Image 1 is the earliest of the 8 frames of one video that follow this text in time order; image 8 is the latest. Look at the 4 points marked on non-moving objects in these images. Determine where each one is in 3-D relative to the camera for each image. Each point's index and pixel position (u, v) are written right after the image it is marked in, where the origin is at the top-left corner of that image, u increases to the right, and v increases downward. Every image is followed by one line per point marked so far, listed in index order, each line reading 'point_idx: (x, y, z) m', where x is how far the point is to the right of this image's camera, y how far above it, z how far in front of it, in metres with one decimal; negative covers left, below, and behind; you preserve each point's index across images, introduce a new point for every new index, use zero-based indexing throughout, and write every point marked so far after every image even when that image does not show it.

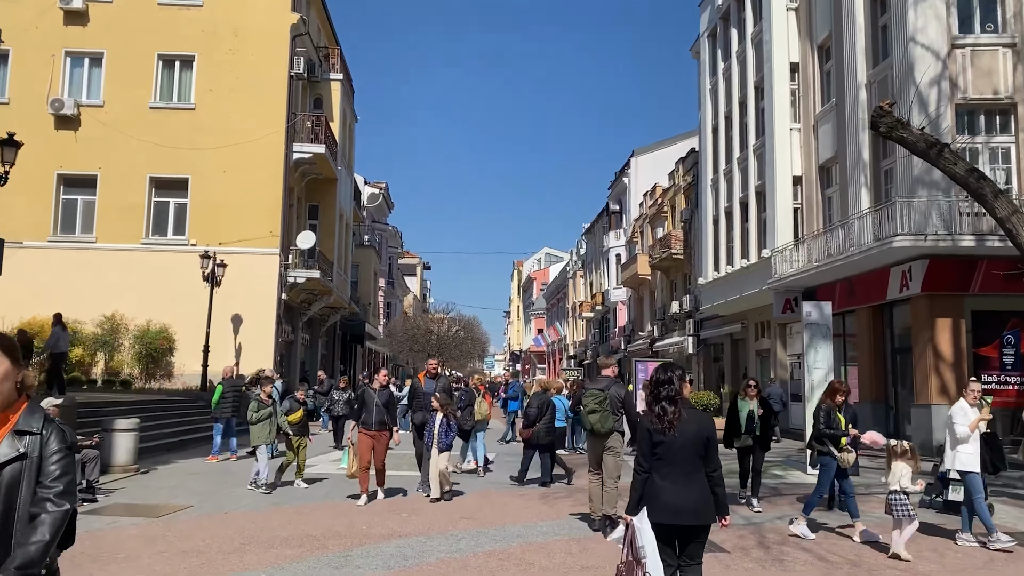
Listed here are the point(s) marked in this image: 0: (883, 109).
0: (+6.2, +3.0, +14.0) m
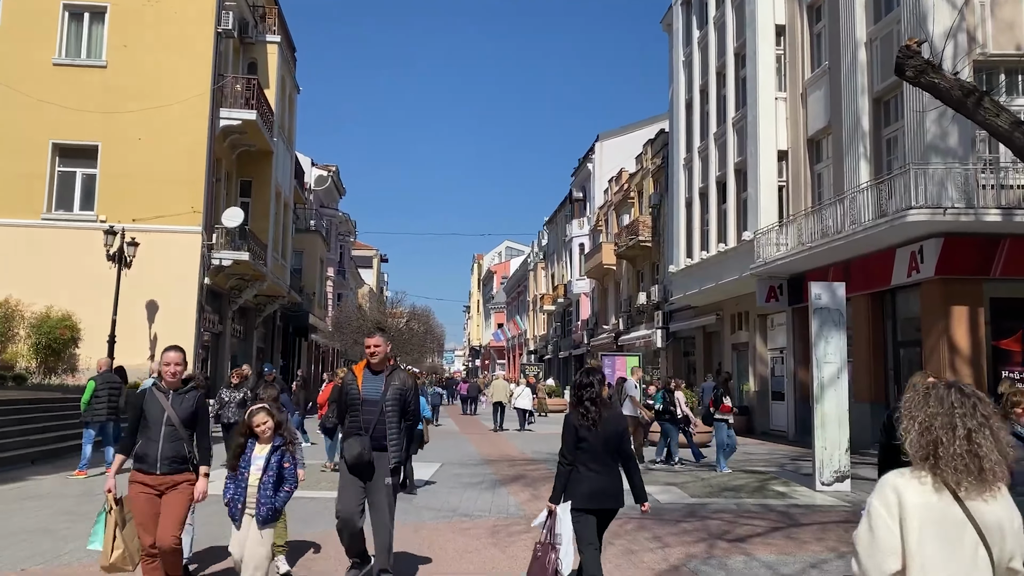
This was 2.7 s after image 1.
0: (+5.5, +3.3, +11.6) m
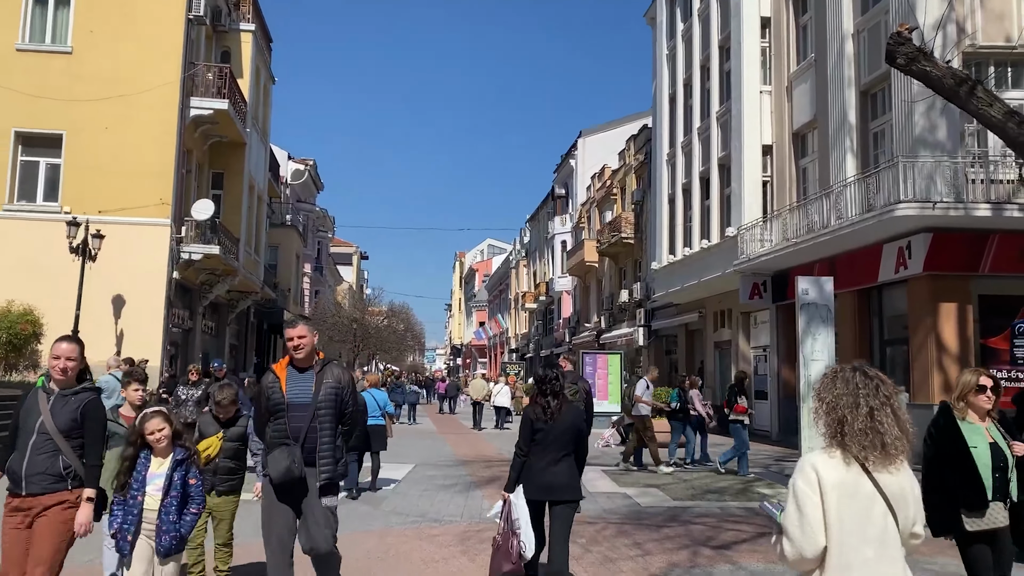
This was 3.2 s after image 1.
0: (+5.2, +3.4, +11.2) m
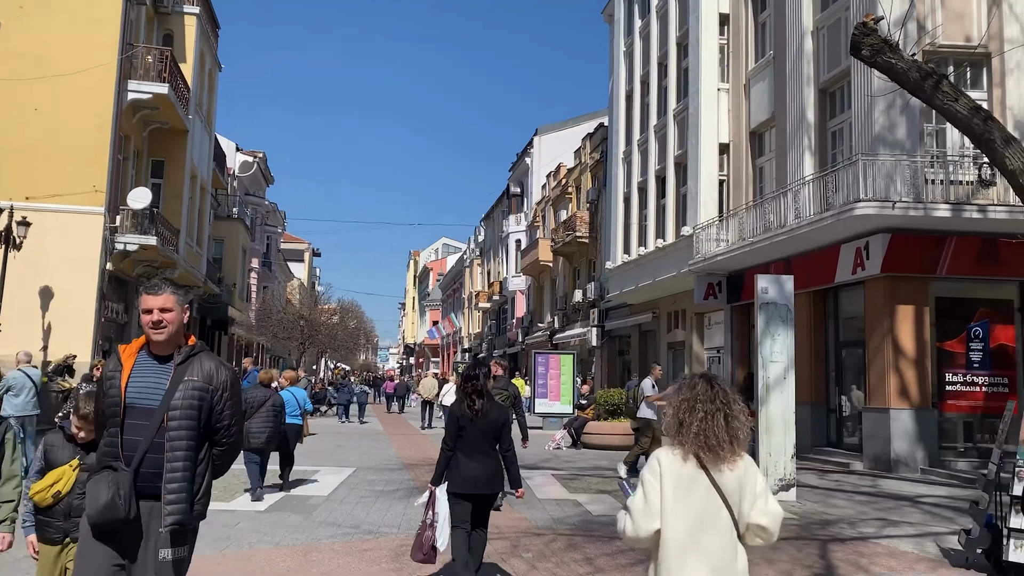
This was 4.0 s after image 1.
0: (+4.6, +3.4, +10.8) m
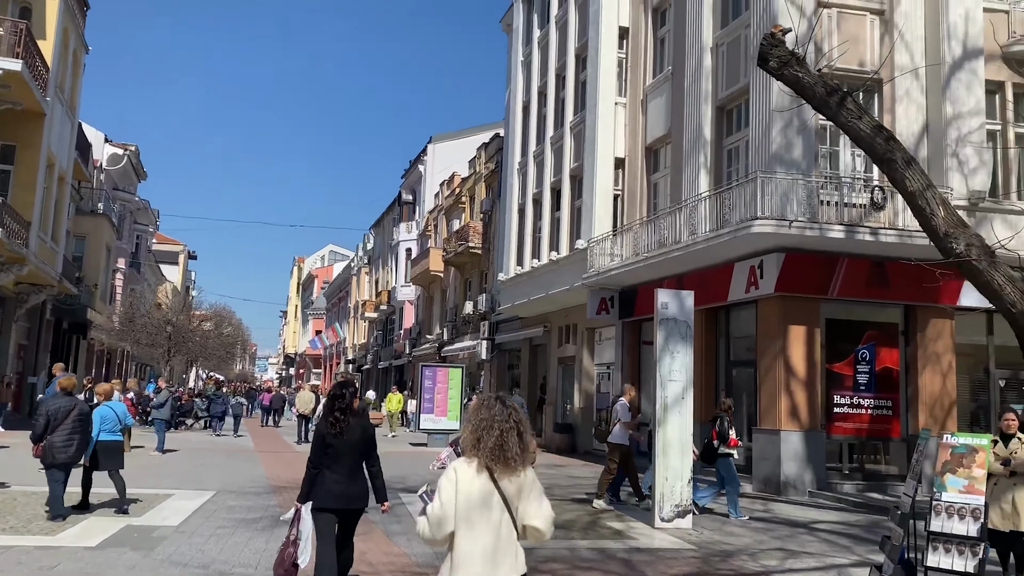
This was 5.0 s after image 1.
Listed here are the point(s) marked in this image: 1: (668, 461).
0: (+3.3, +3.1, +10.5) m
1: (+1.8, -2.1, +10.0) m
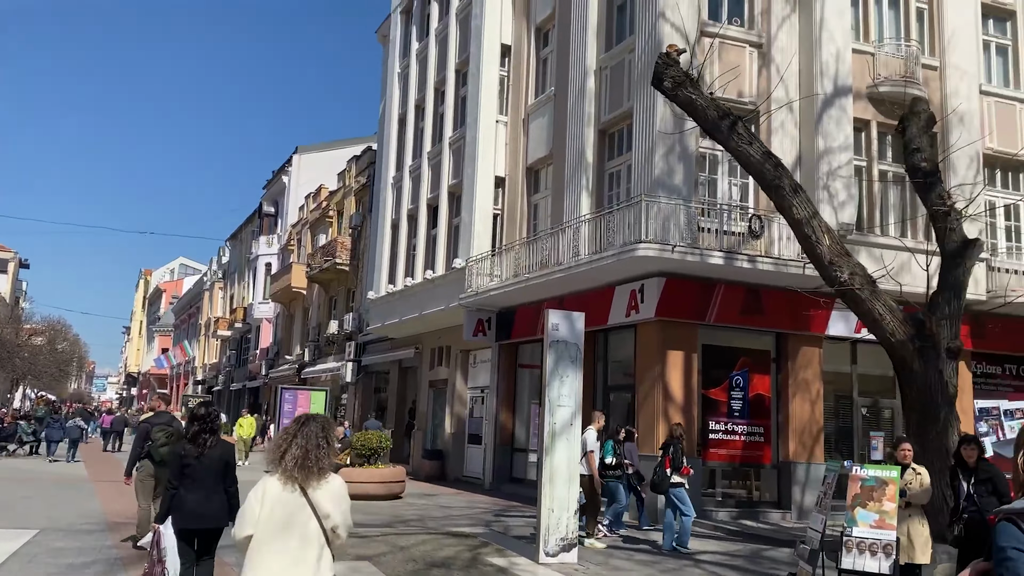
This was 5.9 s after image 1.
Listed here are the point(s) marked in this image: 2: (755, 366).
0: (+1.9, +2.9, +10.4) m
1: (+0.5, -2.3, +9.4) m
2: (+4.3, -1.4, +14.8) m
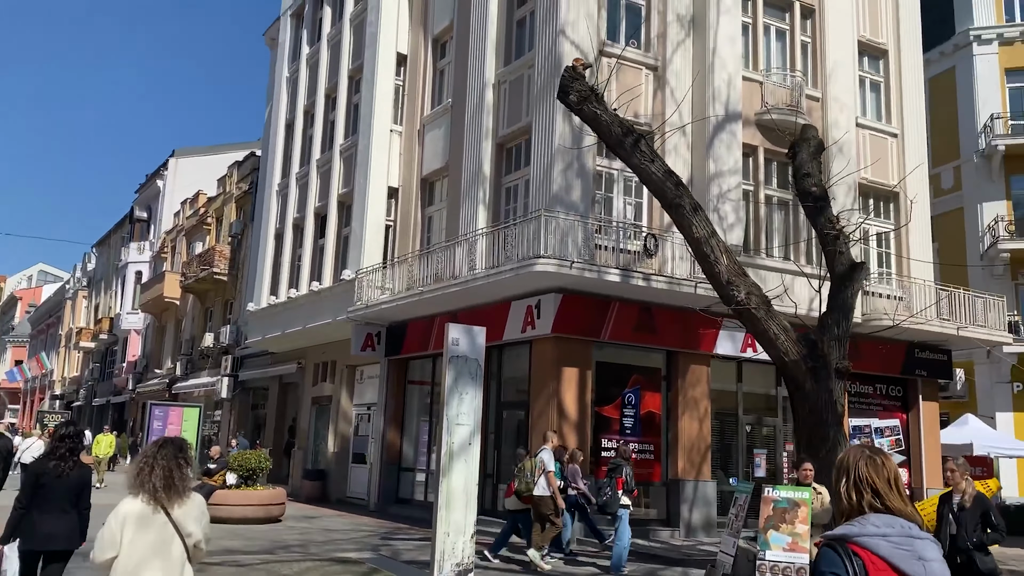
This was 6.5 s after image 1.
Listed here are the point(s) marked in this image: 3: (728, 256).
0: (+0.8, +2.7, +10.3) m
1: (-0.7, -2.4, +9.0) m
2: (+2.4, -1.7, +14.9) m
3: (+2.6, +0.4, +10.1) m
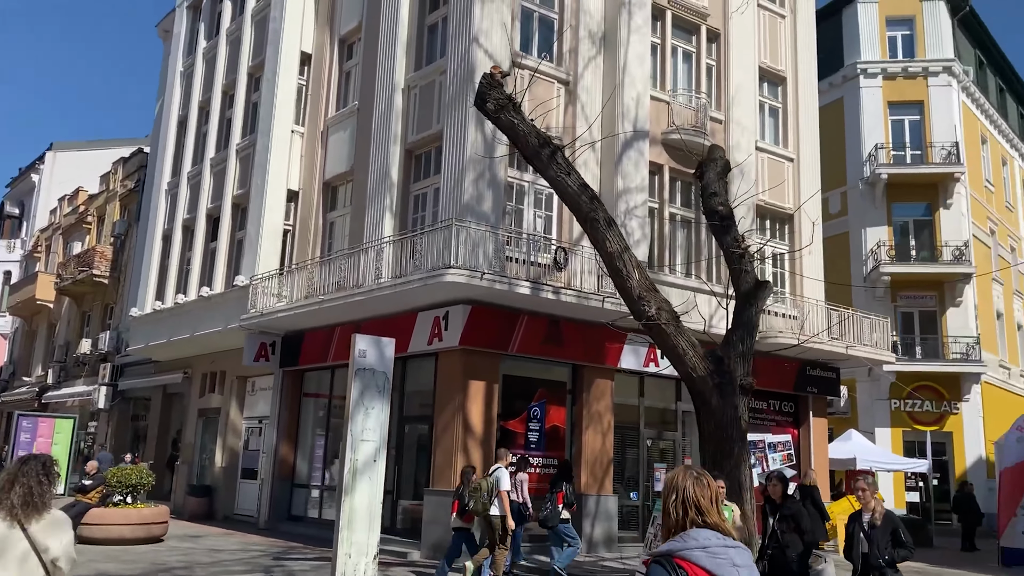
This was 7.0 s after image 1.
0: (-0.3, +2.5, +10.1) m
1: (-1.6, -2.5, +8.6) m
2: (+0.7, -1.9, +14.8) m
3: (+1.6, +0.2, +10.1) m
